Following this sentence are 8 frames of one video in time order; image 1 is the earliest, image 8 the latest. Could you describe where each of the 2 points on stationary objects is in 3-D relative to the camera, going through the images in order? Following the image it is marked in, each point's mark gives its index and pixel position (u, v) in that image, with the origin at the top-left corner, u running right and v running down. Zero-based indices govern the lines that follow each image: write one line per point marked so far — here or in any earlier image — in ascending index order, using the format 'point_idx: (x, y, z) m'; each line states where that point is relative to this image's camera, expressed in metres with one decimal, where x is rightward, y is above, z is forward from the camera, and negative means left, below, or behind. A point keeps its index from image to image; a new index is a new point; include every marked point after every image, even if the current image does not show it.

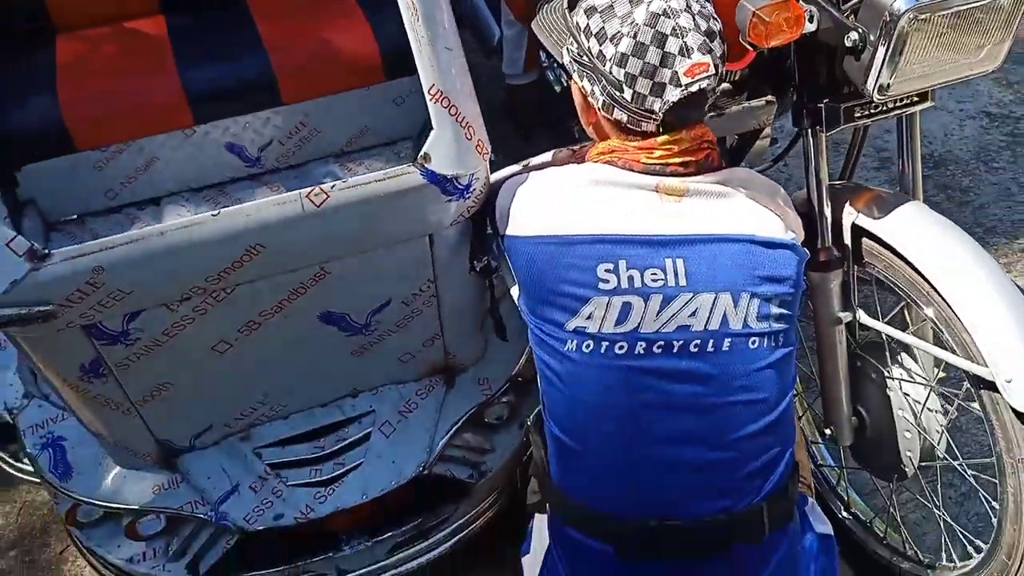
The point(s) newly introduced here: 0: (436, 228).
0: (-0.1, +0.1, +1.4) m
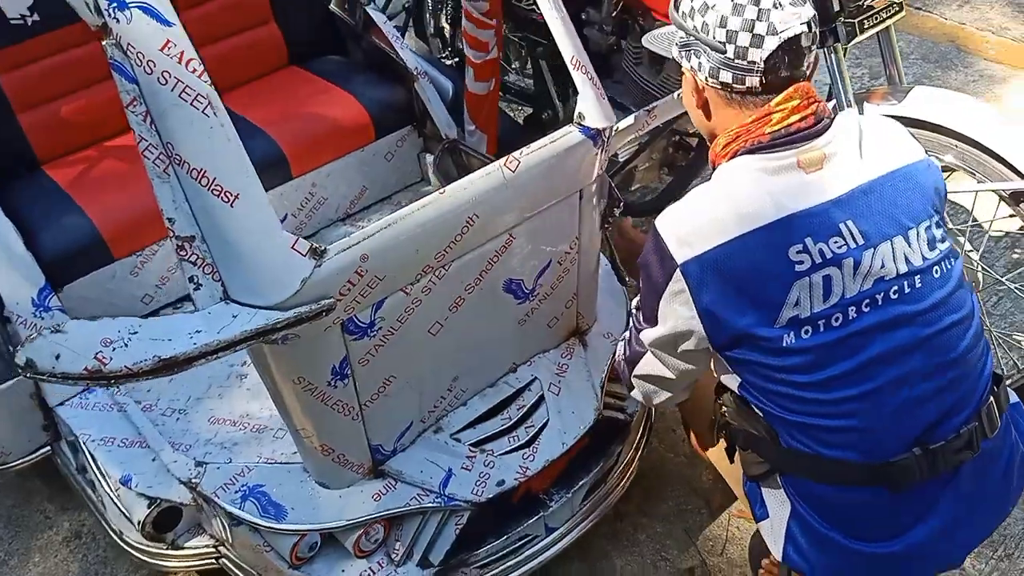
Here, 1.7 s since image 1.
0: (+0.1, +0.2, +1.7) m
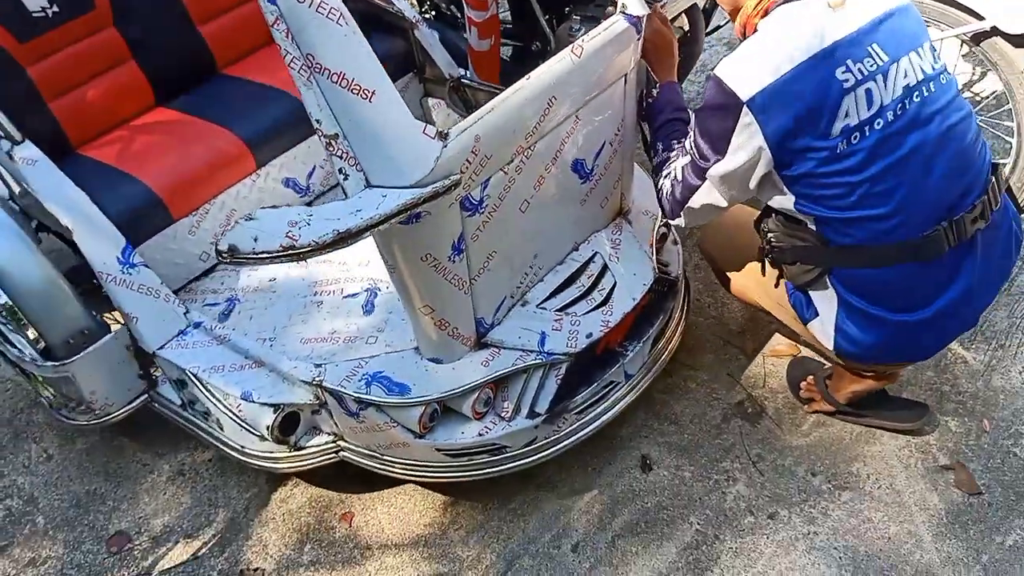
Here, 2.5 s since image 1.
0: (+0.3, +0.5, +1.9) m
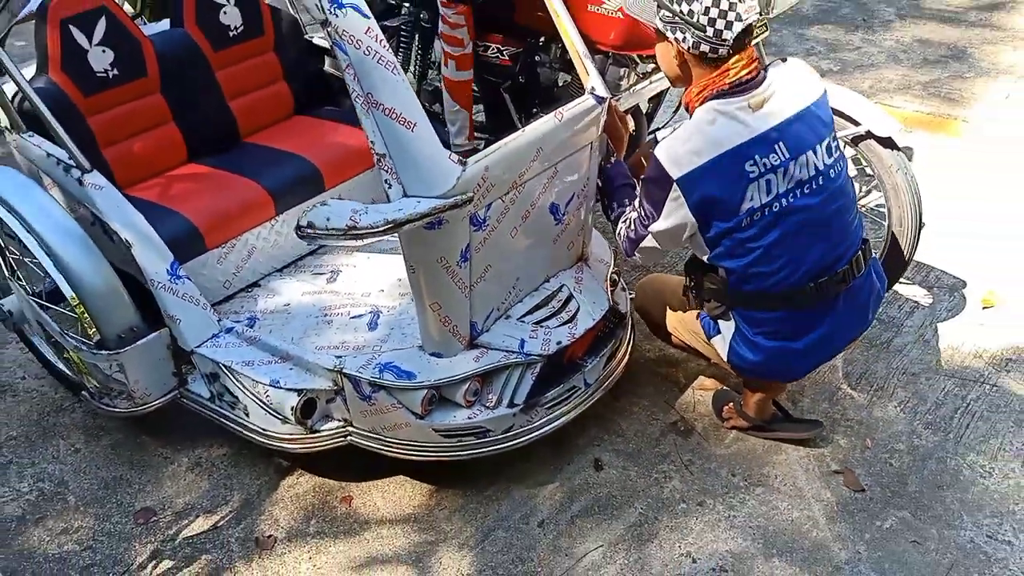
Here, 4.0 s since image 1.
0: (+0.2, +0.4, +2.5) m
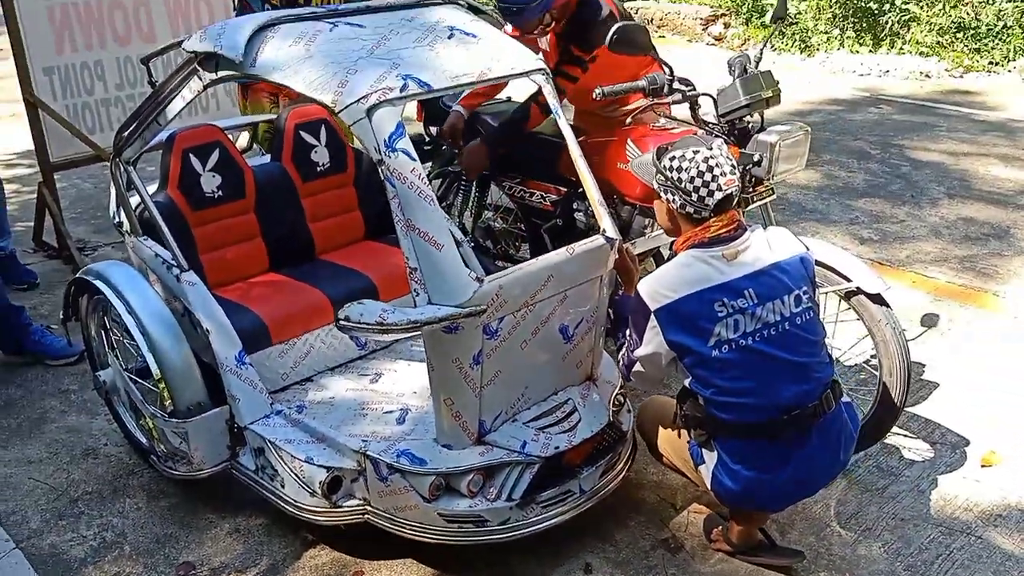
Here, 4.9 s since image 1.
0: (+0.3, 0.0, +2.9) m
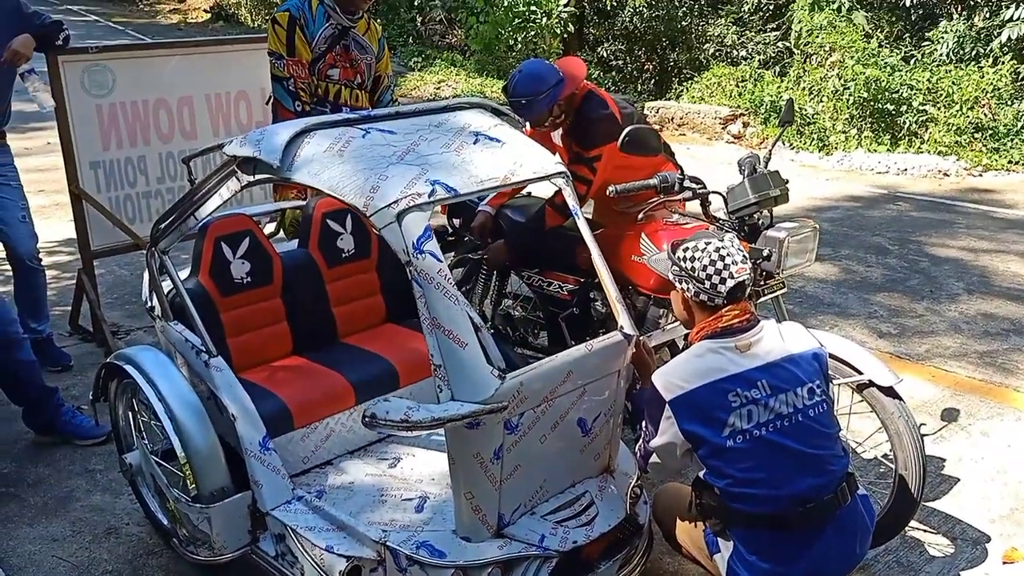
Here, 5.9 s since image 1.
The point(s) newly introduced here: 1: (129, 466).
0: (+0.4, -0.3, +3.0) m
1: (-1.5, -0.7, +3.5) m
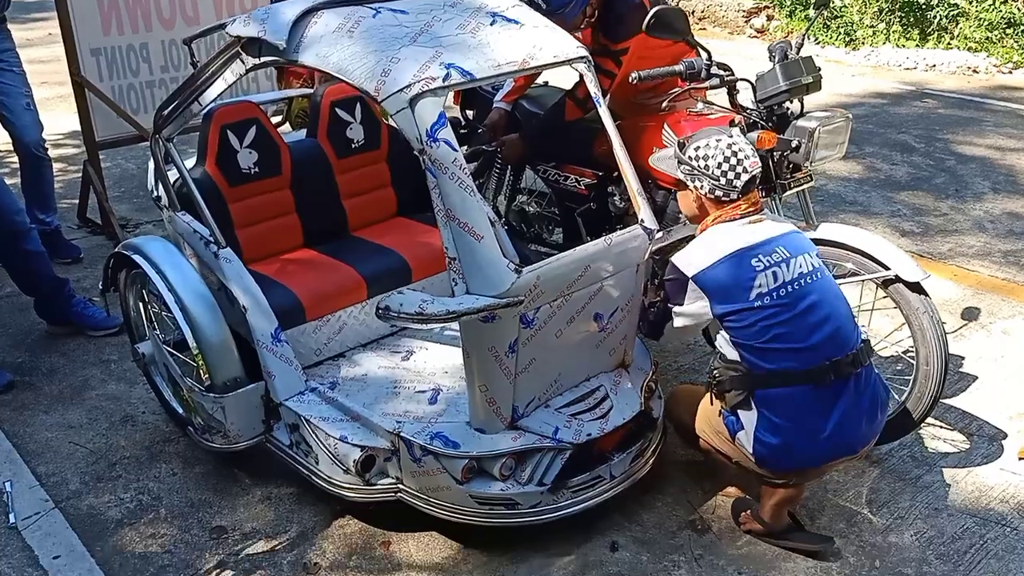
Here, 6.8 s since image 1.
0: (+0.4, +0.1, +2.9) m
1: (-1.5, -0.3, +3.5) m
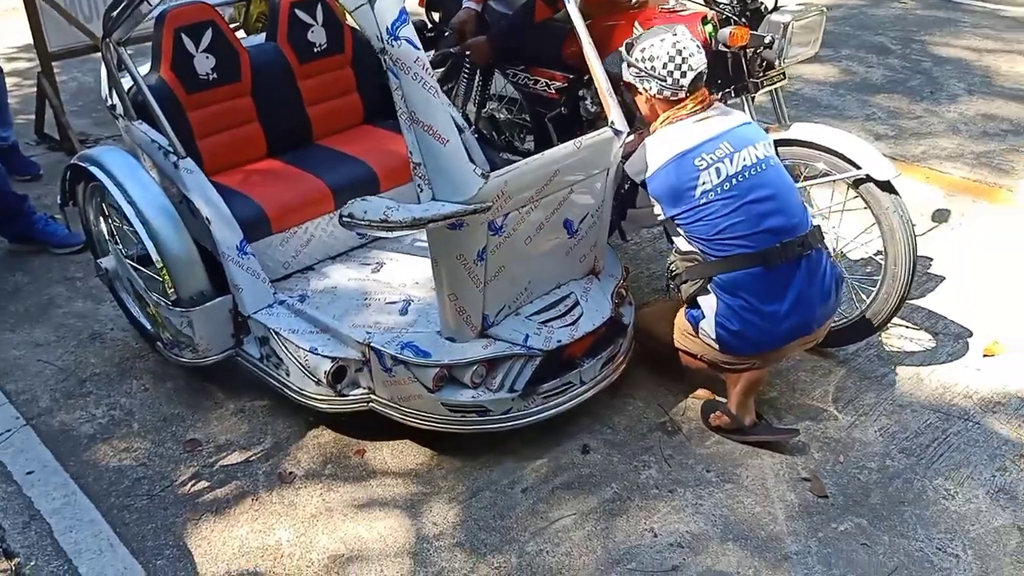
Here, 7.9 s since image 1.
0: (+0.3, +0.4, +2.9) m
1: (-1.6, +0.1, +3.4) m
